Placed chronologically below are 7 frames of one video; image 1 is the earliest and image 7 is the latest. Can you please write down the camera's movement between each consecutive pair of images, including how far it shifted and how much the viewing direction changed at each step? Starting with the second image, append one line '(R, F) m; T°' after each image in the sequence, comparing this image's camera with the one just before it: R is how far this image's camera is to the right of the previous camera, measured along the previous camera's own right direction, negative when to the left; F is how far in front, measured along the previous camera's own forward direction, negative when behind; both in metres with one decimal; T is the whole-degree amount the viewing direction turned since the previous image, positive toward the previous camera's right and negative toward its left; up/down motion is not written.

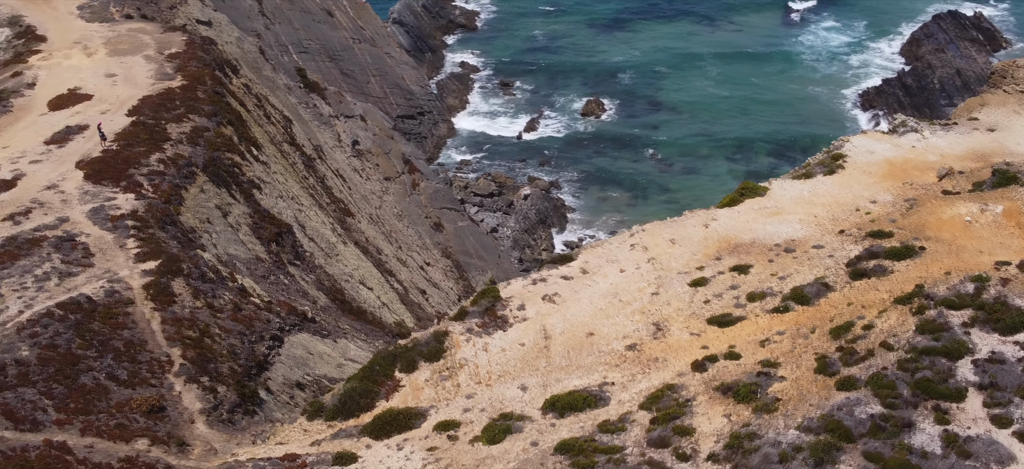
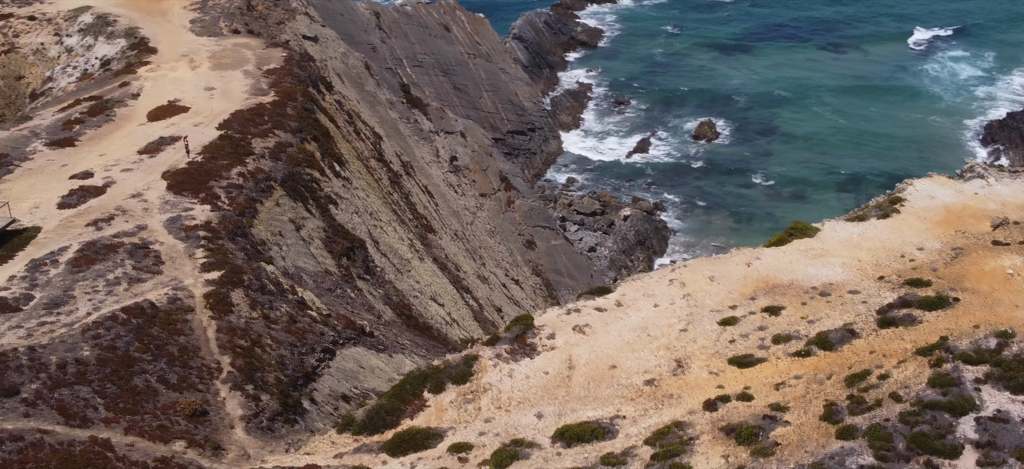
(+2.4, -0.9) m; -6°
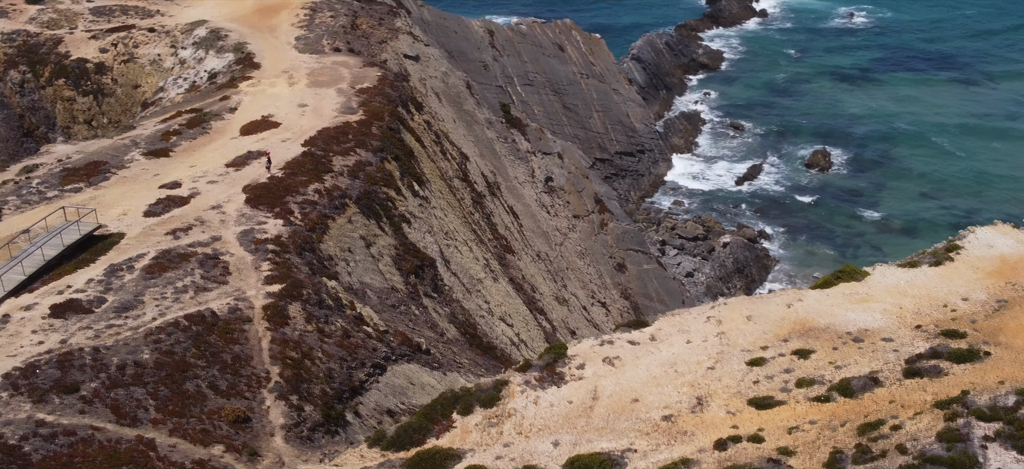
(+2.4, -0.9) m; -6°
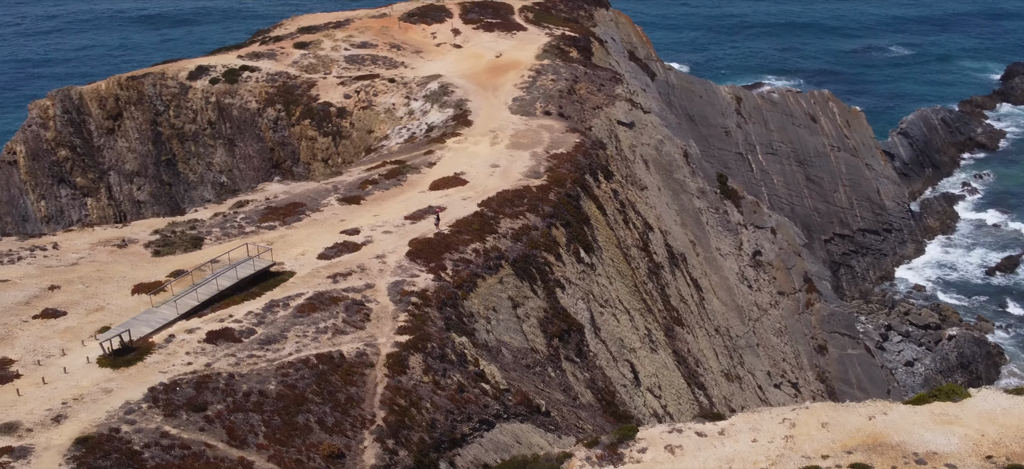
(+5.7, -1.8) m; -14°
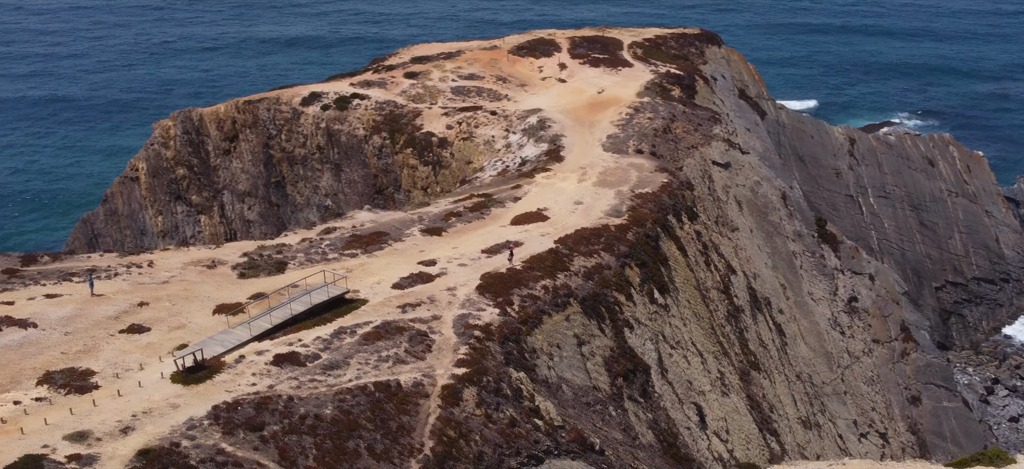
(+2.5, -0.9) m; -6°
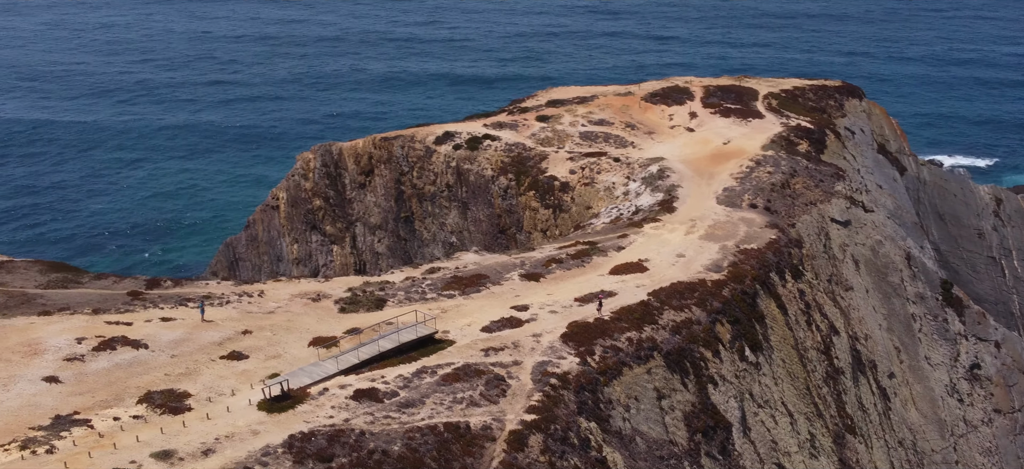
(+3.2, -1.1) m; -8°
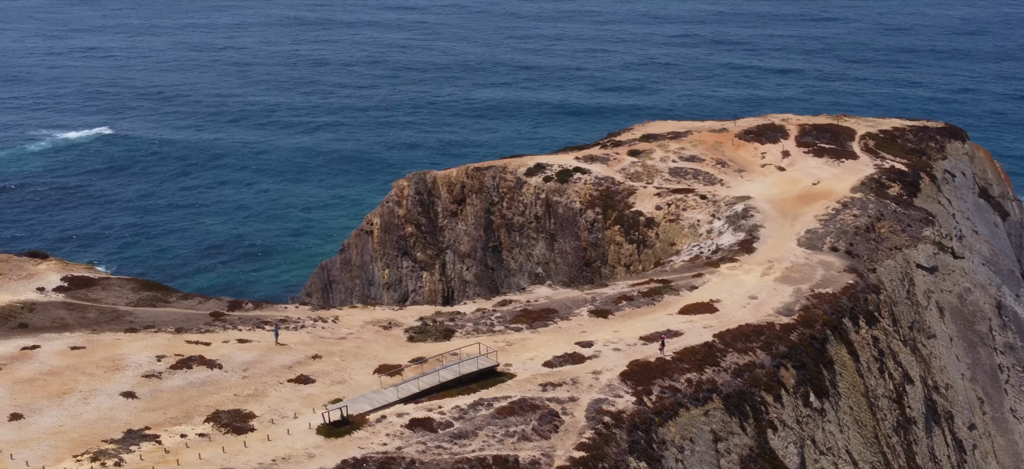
(+2.3, -0.9) m; -6°
